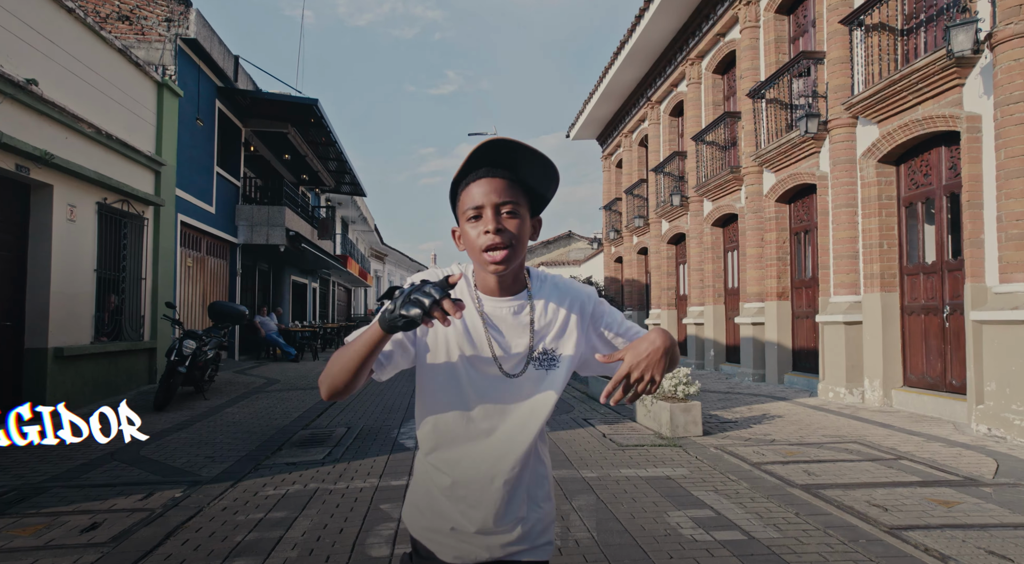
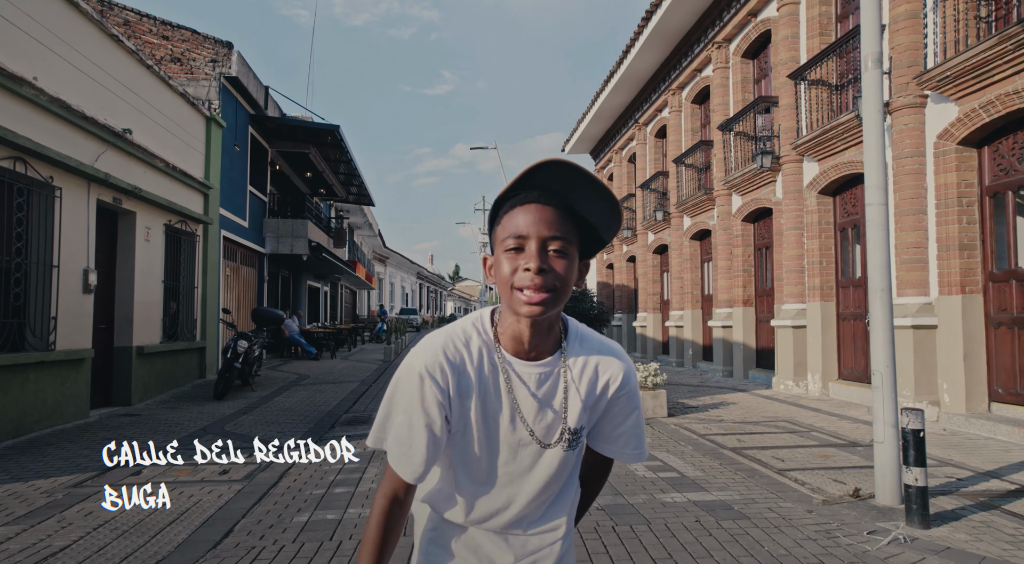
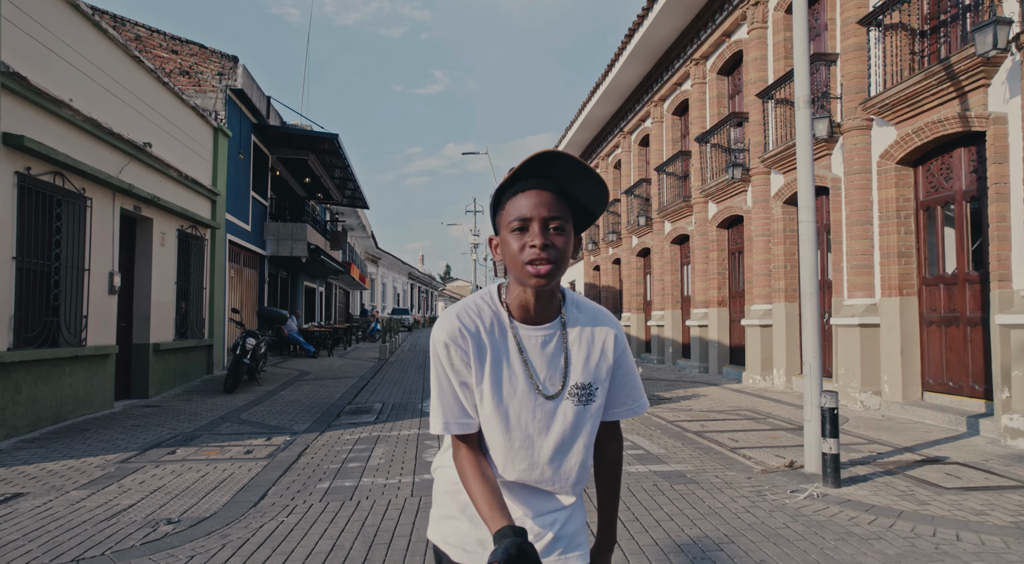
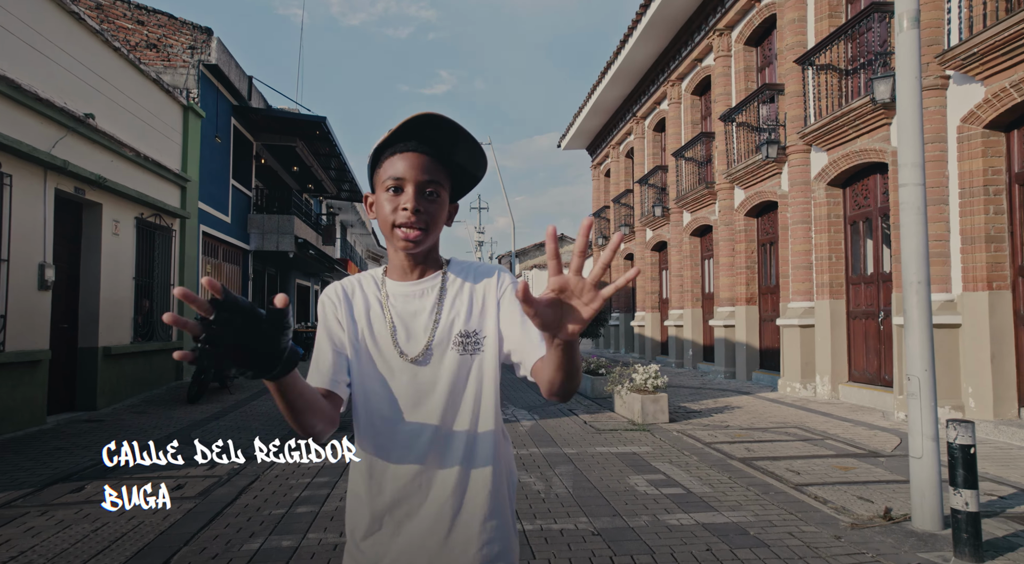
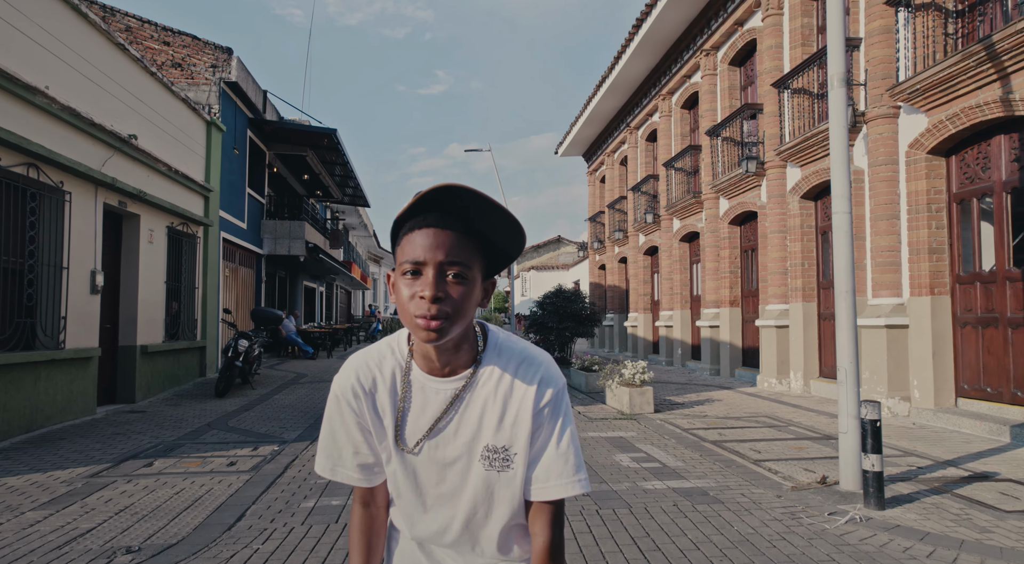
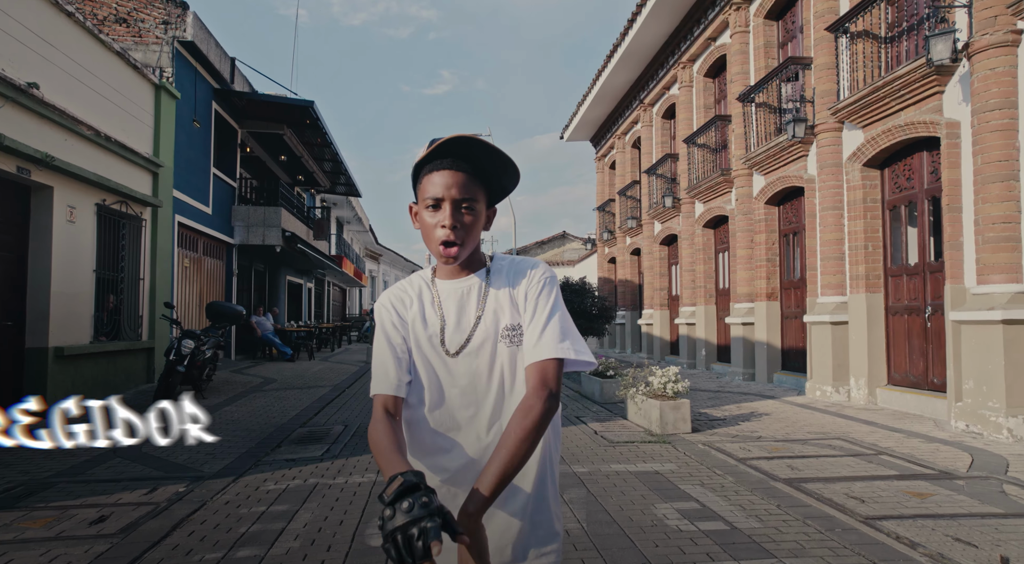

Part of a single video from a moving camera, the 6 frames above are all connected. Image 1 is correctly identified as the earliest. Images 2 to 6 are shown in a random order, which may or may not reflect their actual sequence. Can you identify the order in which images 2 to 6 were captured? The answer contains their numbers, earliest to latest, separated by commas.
6, 4, 2, 5, 3
